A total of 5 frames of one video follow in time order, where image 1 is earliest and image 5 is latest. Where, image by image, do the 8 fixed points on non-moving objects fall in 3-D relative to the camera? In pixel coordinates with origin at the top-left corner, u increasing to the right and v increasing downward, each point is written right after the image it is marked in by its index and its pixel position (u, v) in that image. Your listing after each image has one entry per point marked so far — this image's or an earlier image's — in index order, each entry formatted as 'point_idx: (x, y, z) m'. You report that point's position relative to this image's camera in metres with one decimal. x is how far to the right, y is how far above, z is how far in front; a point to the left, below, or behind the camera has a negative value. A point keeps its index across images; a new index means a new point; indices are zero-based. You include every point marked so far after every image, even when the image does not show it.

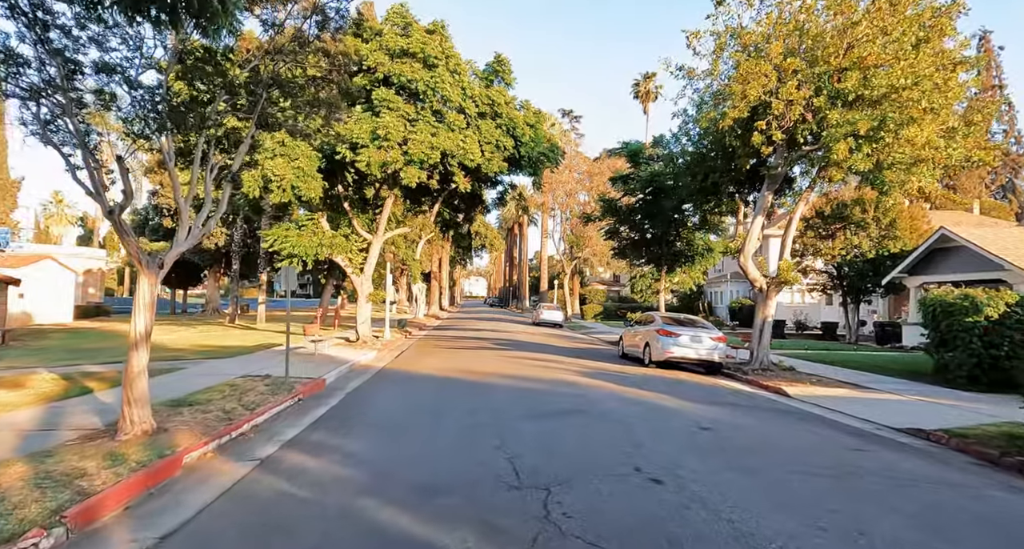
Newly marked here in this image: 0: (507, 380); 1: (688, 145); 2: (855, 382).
0: (-0.1, -2.2, +13.1) m
1: (+5.5, +4.1, +19.6) m
2: (+7.3, -2.3, +13.4) m
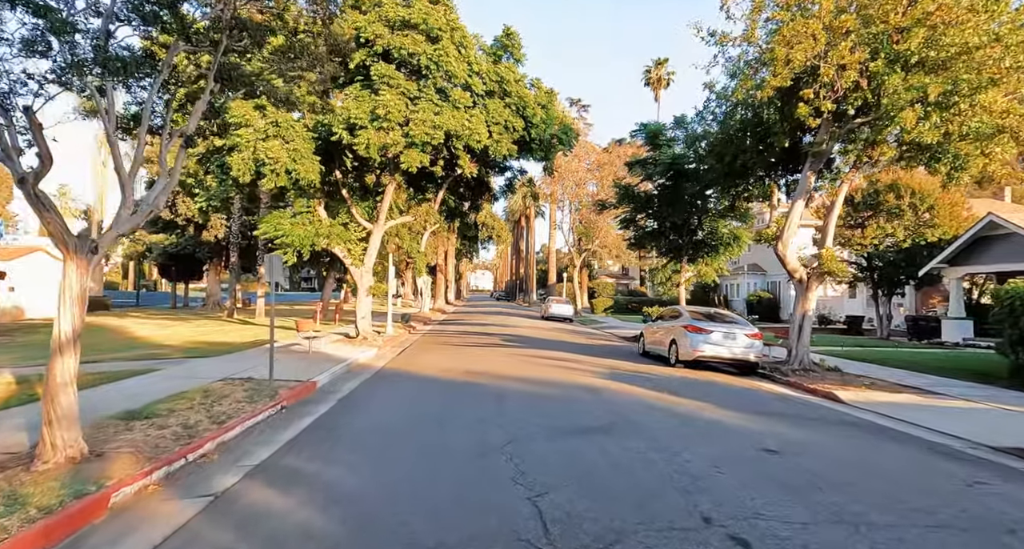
0: (+0.1, -2.0, +11.6) m
1: (+5.8, +4.4, +18.0) m
2: (+7.6, -2.1, +11.8) m
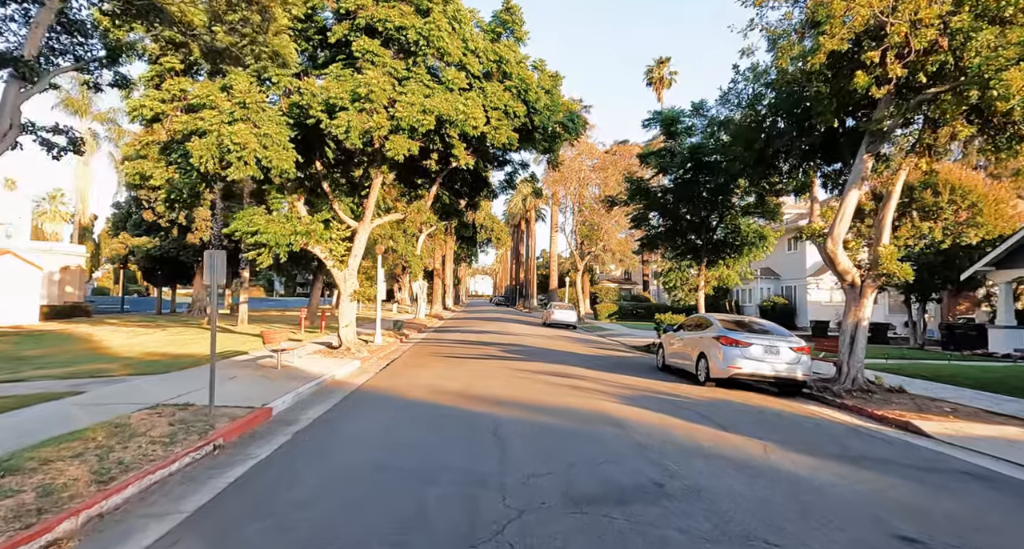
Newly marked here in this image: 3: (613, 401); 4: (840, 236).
0: (+0.1, -2.1, +9.4) m
1: (+5.8, +4.3, +15.8) m
2: (+7.6, -2.1, +9.6) m
3: (+1.7, -2.1, +10.4) m
4: (+6.3, +0.8, +12.1) m
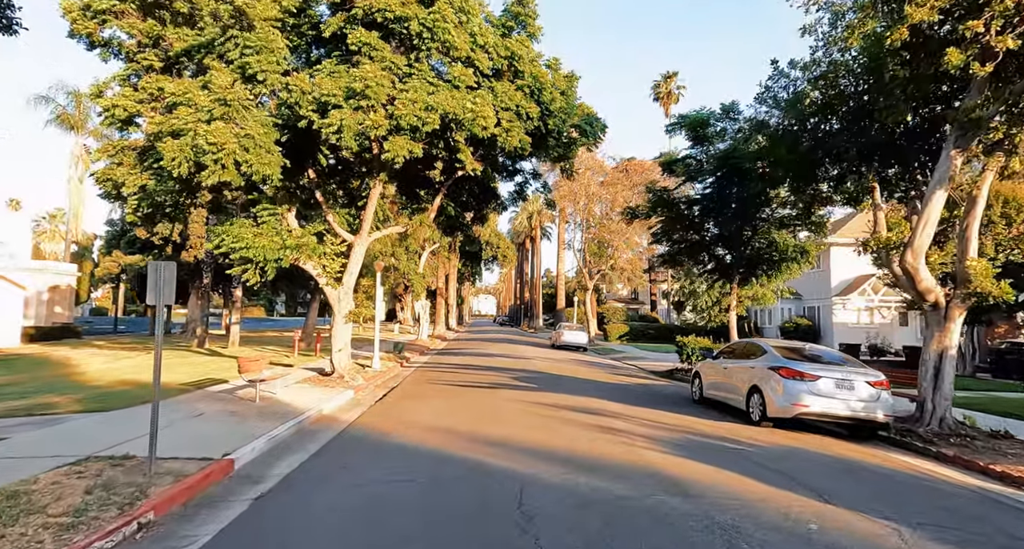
0: (+0.4, -2.3, +7.4) m
1: (+6.1, +3.9, +14.0) m
2: (+7.9, -2.3, +7.6) m
3: (+2.0, -2.3, +8.4) m
4: (+6.6, +0.4, +10.2) m
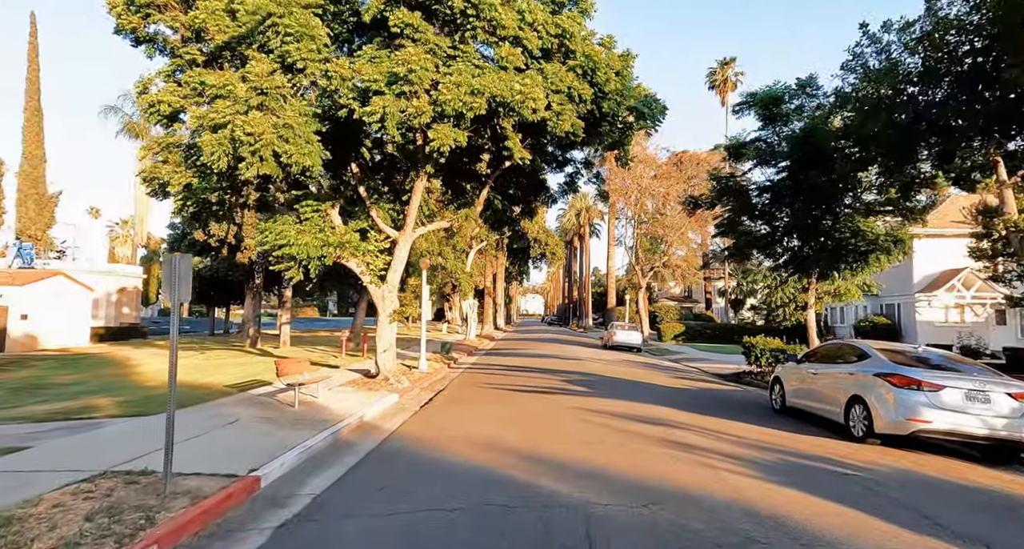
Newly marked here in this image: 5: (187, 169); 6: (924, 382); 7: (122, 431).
0: (+1.1, -2.2, +6.3) m
1: (+7.2, +4.0, +12.4) m
2: (+8.5, -2.2, +5.8) m
3: (+2.7, -2.2, +7.1) m
4: (+7.4, +0.6, +8.6) m
5: (-8.8, +2.9, +17.0) m
6: (+5.4, -1.4, +8.3) m
7: (-5.6, -2.2, +9.1) m
